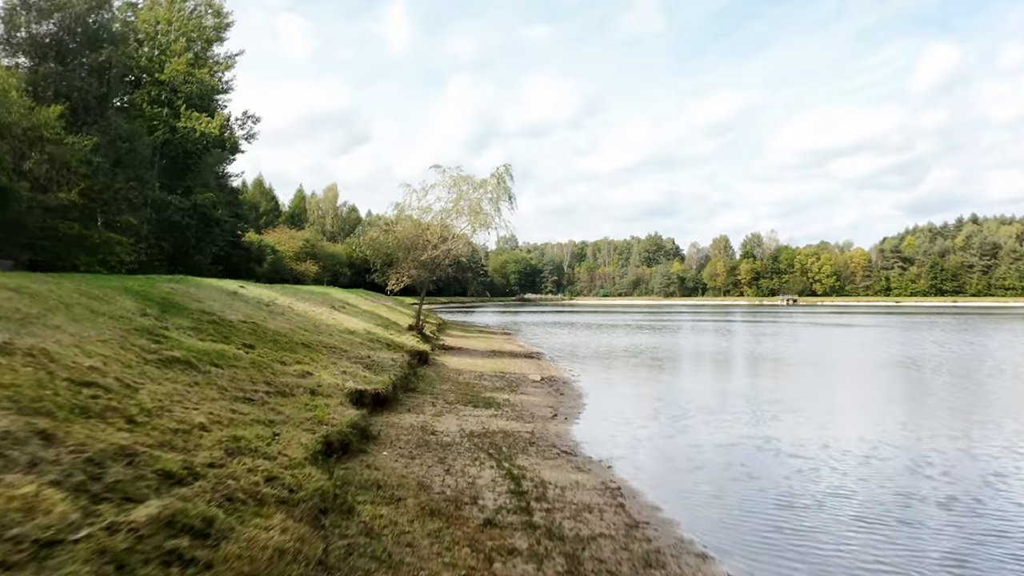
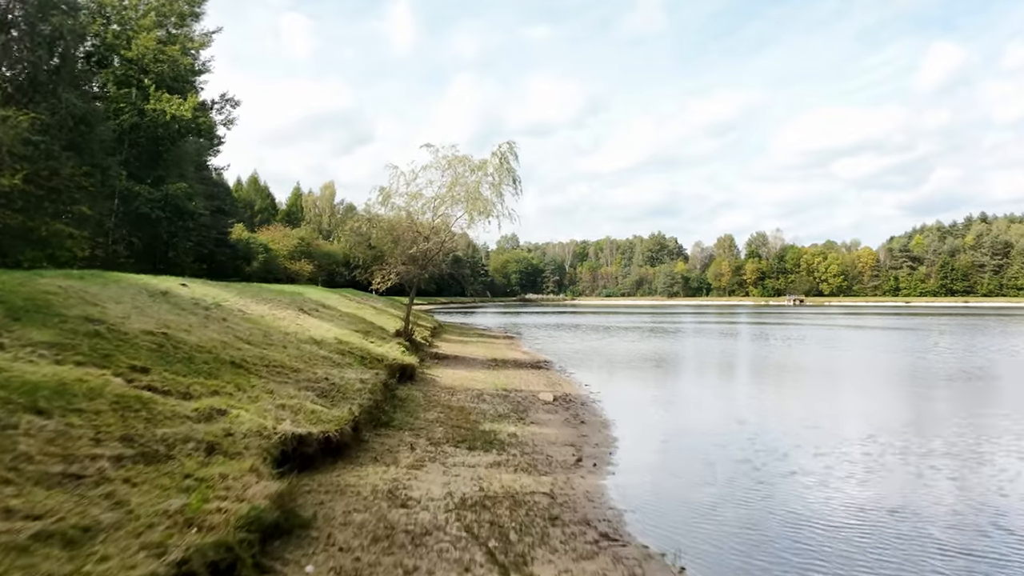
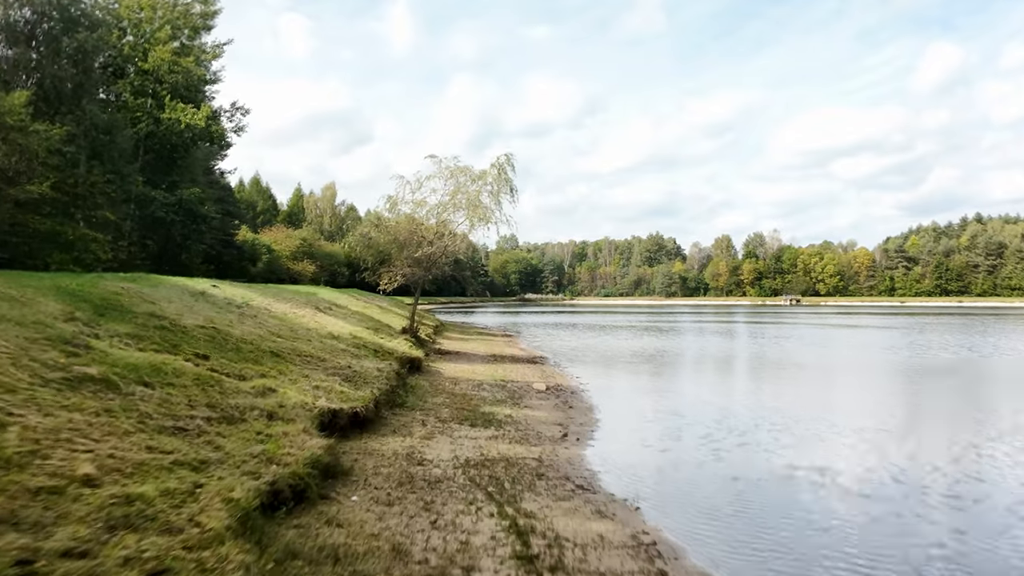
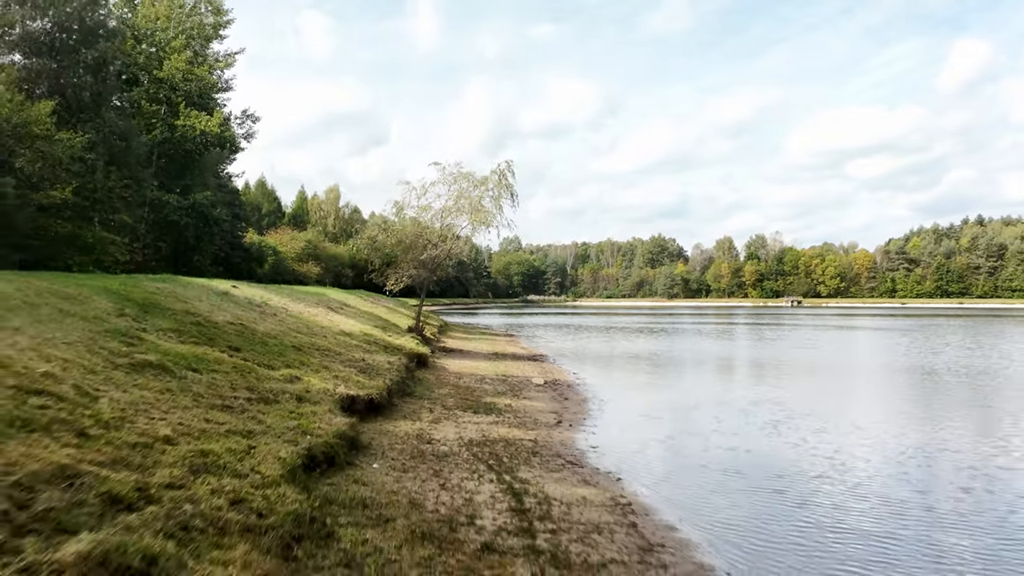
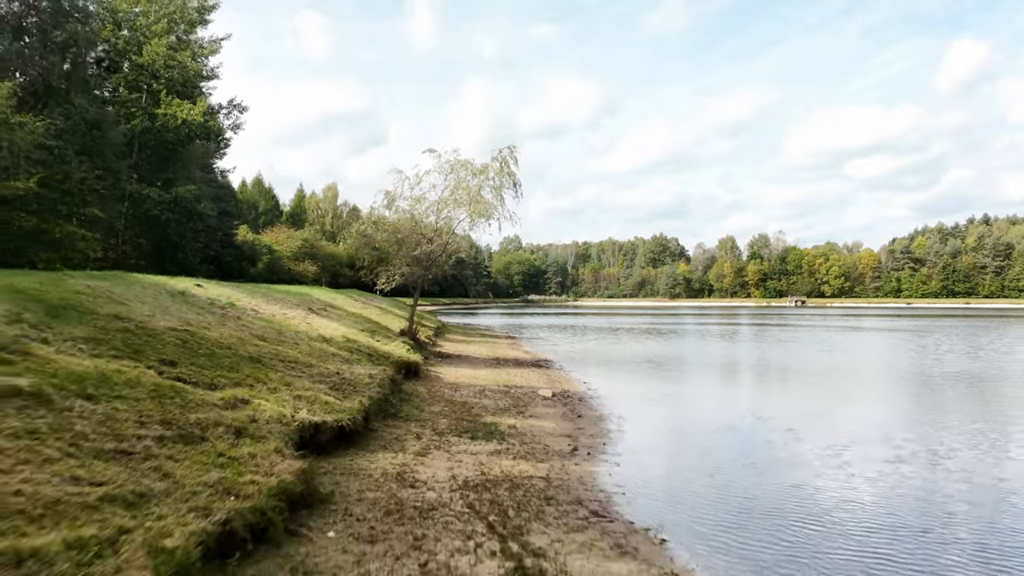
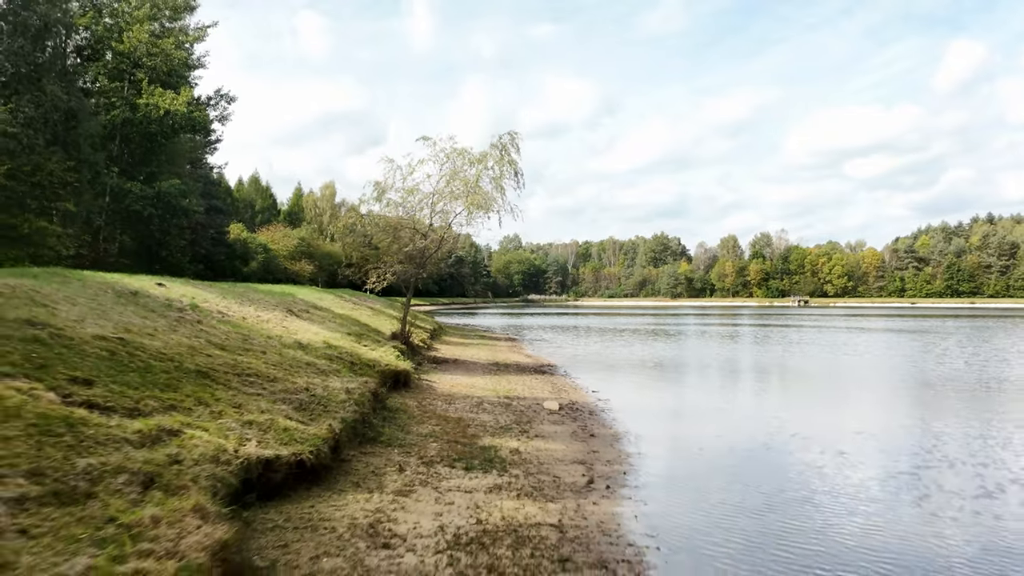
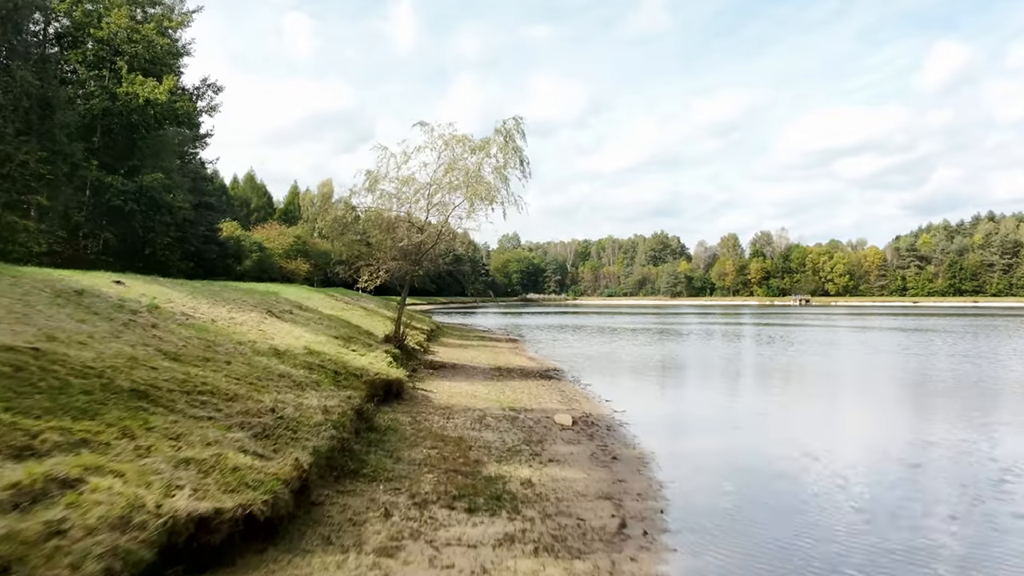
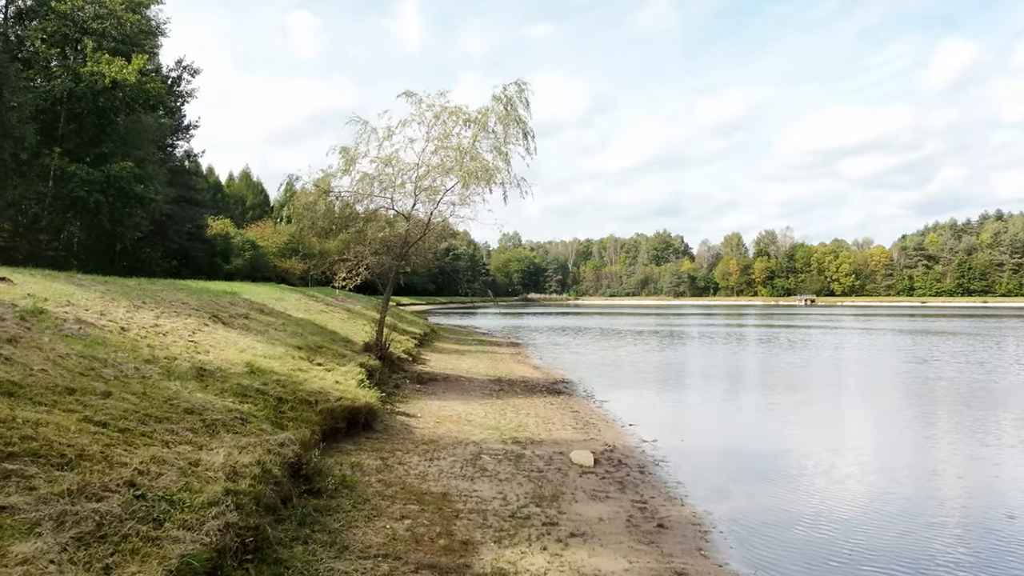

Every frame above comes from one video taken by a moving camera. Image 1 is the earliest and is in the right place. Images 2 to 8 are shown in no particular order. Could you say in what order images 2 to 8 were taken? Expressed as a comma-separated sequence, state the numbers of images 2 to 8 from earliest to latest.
3, 2, 7, 8, 6, 5, 4
